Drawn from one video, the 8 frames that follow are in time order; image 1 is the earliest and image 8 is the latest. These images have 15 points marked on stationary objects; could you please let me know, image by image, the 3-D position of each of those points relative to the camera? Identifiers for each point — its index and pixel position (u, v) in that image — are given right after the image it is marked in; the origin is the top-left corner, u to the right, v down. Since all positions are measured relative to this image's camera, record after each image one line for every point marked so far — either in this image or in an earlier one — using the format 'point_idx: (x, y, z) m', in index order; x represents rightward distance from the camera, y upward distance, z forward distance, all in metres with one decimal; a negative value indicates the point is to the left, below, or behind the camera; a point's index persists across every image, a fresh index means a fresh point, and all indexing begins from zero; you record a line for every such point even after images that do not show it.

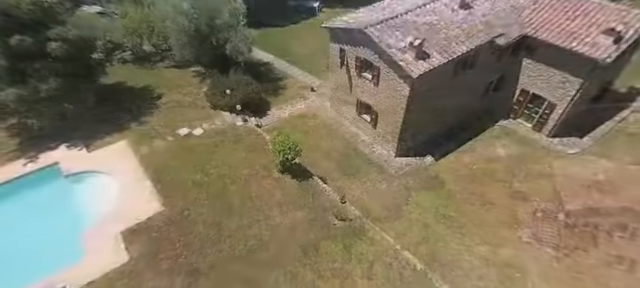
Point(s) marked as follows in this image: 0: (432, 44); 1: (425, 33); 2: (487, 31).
0: (+6.2, +5.5, +17.1) m
1: (+6.0, +6.3, +17.6) m
2: (+10.0, +6.7, +18.5) m
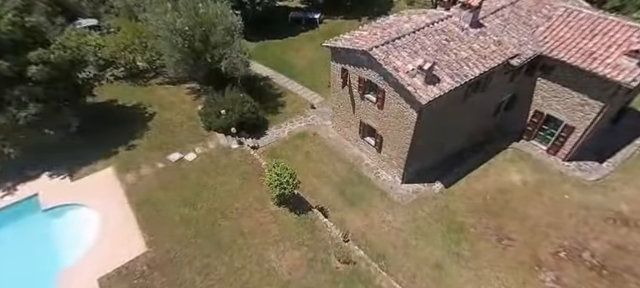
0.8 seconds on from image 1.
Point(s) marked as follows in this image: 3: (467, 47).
0: (+6.2, +3.9, +15.8) m
1: (+6.0, +4.7, +16.3) m
2: (+10.0, +5.1, +17.1) m
3: (+8.0, +5.3, +16.9) m
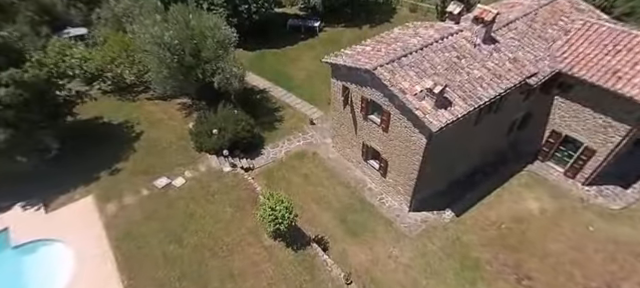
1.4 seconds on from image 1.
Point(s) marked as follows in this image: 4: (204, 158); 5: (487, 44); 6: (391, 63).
0: (+6.2, +2.6, +14.3) m
1: (+6.0, +3.3, +14.8) m
2: (+10.0, +3.7, +15.7) m
3: (+8.0, +3.9, +15.4) m
4: (-7.5, -0.9, +19.9) m
5: (+8.8, +5.3, +16.4) m
6: (+3.4, +3.9, +14.8) m
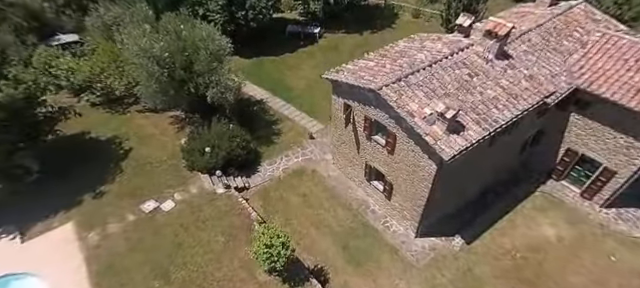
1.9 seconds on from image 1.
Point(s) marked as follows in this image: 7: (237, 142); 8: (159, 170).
0: (+6.2, +1.5, +13.1) m
1: (+6.0, +2.2, +13.6) m
2: (+10.0, +2.6, +14.5) m
3: (+8.0, +2.8, +14.2) m
4: (-7.5, -2.1, +18.7) m
5: (+8.8, +4.1, +15.2) m
6: (+3.4, +2.7, +13.6) m
7: (-5.2, +0.1, +19.3) m
8: (-9.7, -1.6, +18.7) m
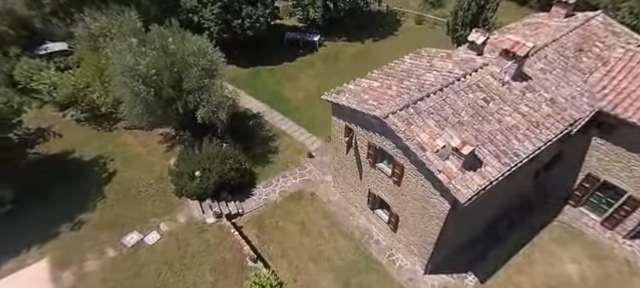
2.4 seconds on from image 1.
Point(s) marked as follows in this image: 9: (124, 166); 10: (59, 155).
0: (+6.1, +0.1, +11.6) m
1: (+5.9, +0.9, +12.2) m
2: (+9.9, +1.2, +13.0) m
3: (+7.9, +1.4, +12.8) m
4: (-7.5, -3.4, +17.3) m
5: (+8.8, +2.8, +13.8) m
6: (+3.4, +1.4, +12.2) m
7: (-5.3, -1.2, +17.9) m
8: (-9.7, -2.9, +17.2) m
9: (-12.0, -1.4, +18.9) m
10: (-16.4, -0.8, +19.4) m
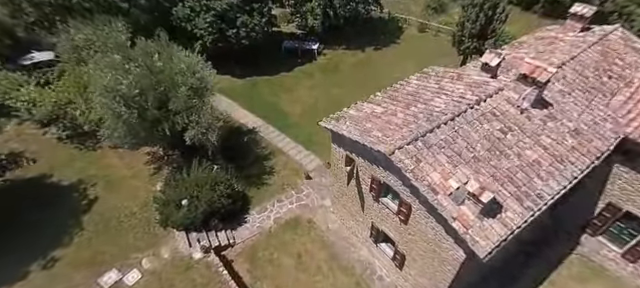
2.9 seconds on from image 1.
0: (+6.0, -1.2, +10.3) m
1: (+5.9, -0.5, +10.8) m
2: (+9.8, -0.1, +11.7) m
3: (+7.8, +0.1, +11.4) m
4: (-7.6, -4.7, +15.9) m
5: (+8.7, +1.4, +12.4) m
6: (+3.3, +0.1, +10.8) m
7: (-5.4, -2.5, +16.5) m
8: (-9.8, -4.3, +15.8) m
9: (-12.1, -2.7, +17.4) m
10: (-16.5, -2.1, +18.0) m
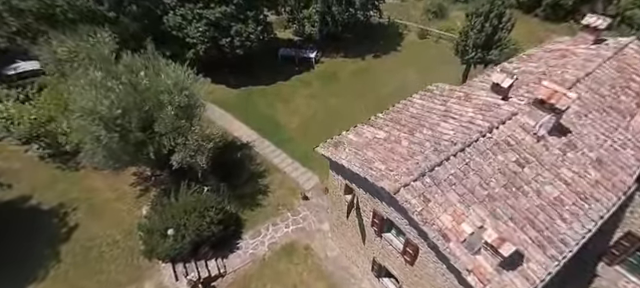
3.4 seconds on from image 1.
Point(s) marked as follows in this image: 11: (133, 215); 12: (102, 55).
0: (+5.9, -2.4, +9.2) m
1: (+5.7, -1.6, +9.7) m
2: (+9.7, -1.3, +10.6) m
3: (+7.7, -1.1, +10.3) m
4: (-7.8, -5.9, +14.7) m
5: (+8.6, +0.3, +11.3) m
6: (+3.2, -1.1, +9.7) m
7: (-5.5, -3.7, +15.3) m
8: (-10.0, -5.4, +14.6) m
9: (-12.2, -3.9, +16.3) m
10: (-16.7, -3.3, +16.8) m
11: (-10.0, -3.8, +16.5) m
12: (-12.6, +5.1, +17.9) m
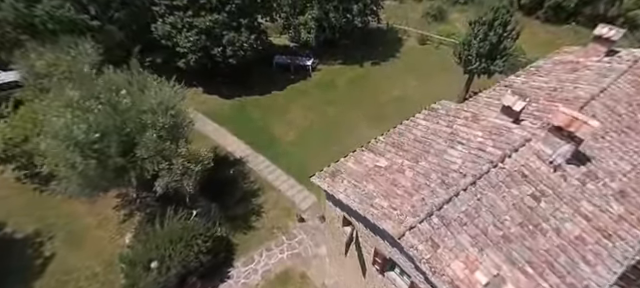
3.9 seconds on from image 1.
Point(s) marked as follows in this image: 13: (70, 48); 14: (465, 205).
0: (+5.8, -3.4, +8.1) m
1: (+5.6, -2.6, +8.6) m
2: (+9.6, -2.3, +9.5) m
3: (+7.6, -2.1, +9.2) m
4: (-7.9, -7.0, +13.5) m
5: (+8.4, -0.7, +10.3) m
6: (+3.0, -2.1, +8.6) m
7: (-5.7, -4.8, +14.2) m
8: (-10.1, -6.6, +13.5) m
9: (-12.4, -5.0, +15.1) m
10: (-16.9, -4.4, +15.6) m
11: (-10.2, -5.0, +15.3) m
12: (-12.9, +4.0, +16.7) m
13: (-15.3, +5.9, +19.0) m
14: (+4.2, -1.8, +8.9) m
